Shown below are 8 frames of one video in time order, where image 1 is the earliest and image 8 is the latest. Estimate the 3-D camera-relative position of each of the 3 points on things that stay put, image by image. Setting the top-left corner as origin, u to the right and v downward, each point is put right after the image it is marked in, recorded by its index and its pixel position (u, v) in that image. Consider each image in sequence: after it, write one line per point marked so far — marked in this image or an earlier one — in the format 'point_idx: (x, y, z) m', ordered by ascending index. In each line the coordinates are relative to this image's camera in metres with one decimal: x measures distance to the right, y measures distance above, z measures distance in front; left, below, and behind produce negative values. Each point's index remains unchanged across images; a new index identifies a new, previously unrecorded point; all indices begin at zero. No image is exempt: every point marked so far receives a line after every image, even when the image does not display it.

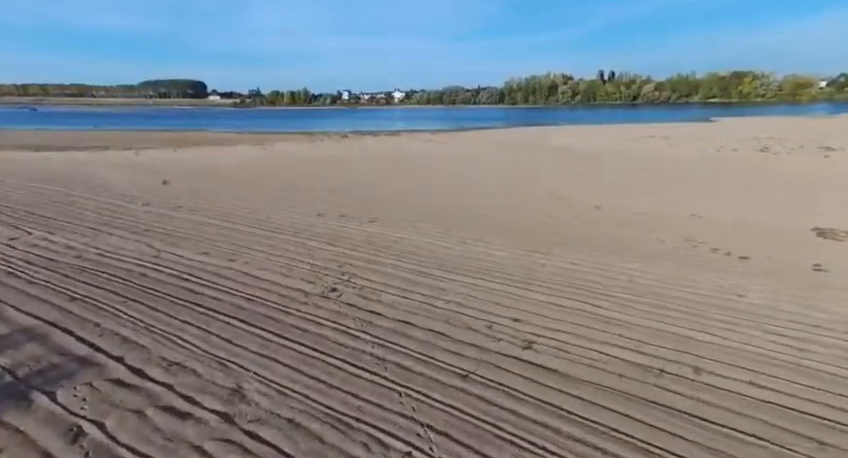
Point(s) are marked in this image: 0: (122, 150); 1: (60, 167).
0: (-7.5, +2.0, +13.3) m
1: (-6.8, +1.2, +9.9) m
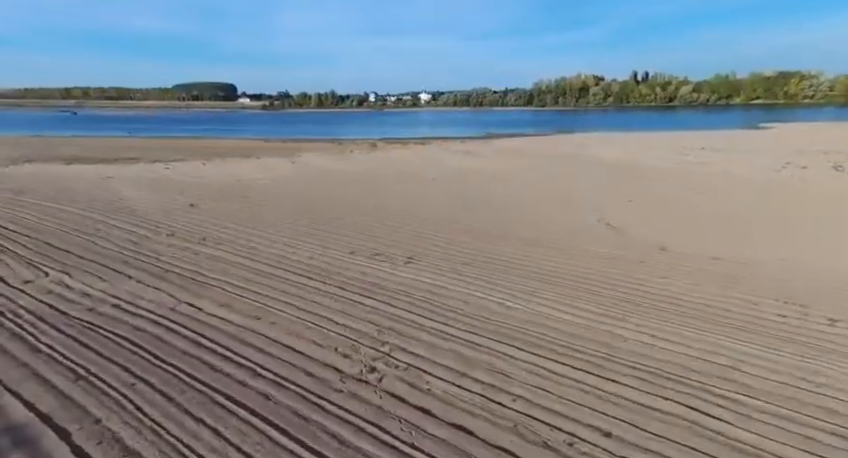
0: (-6.7, +1.7, +13.2) m
1: (-6.1, +0.9, +9.8) m
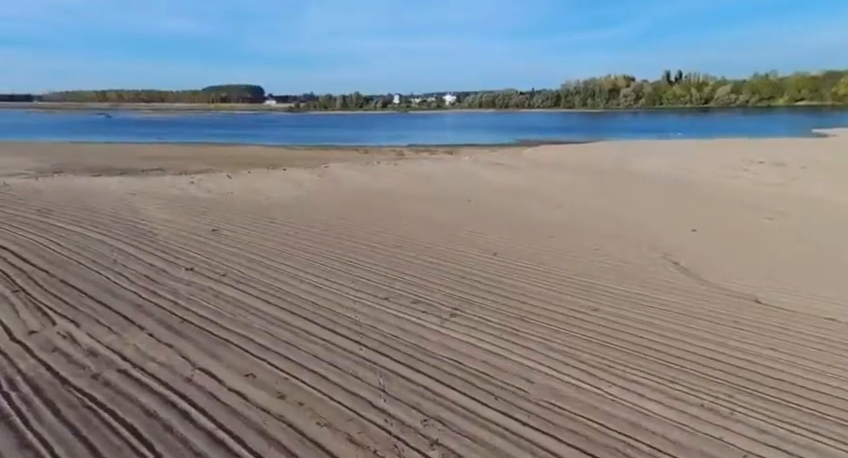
0: (-6.0, +1.3, +13.0) m
1: (-5.6, +0.5, +9.5) m
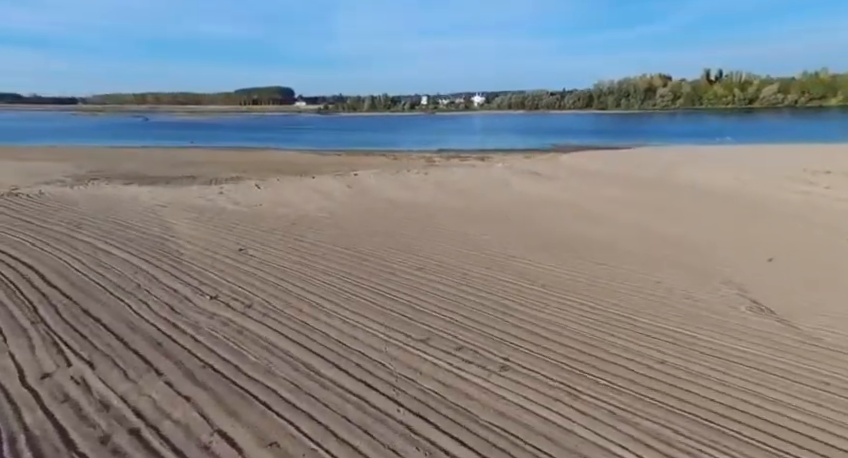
0: (-5.2, +1.1, +12.9) m
1: (-5.0, +0.3, +9.3) m
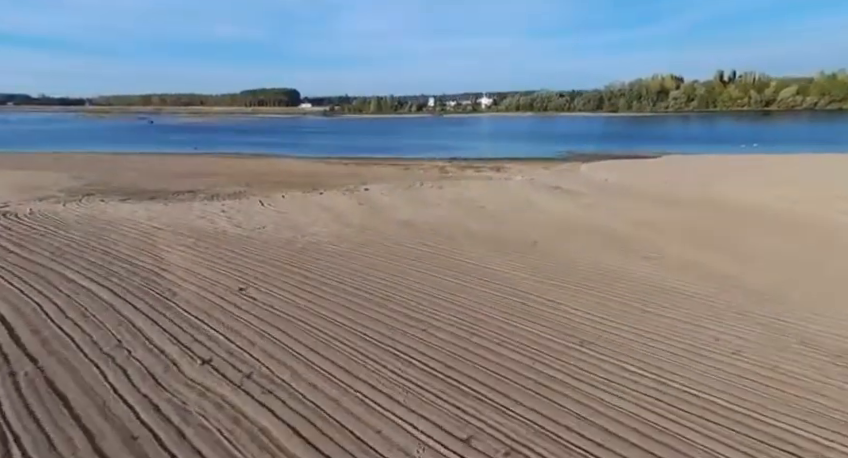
0: (-4.9, +0.7, +12.1) m
1: (-4.7, -0.1, +8.6) m
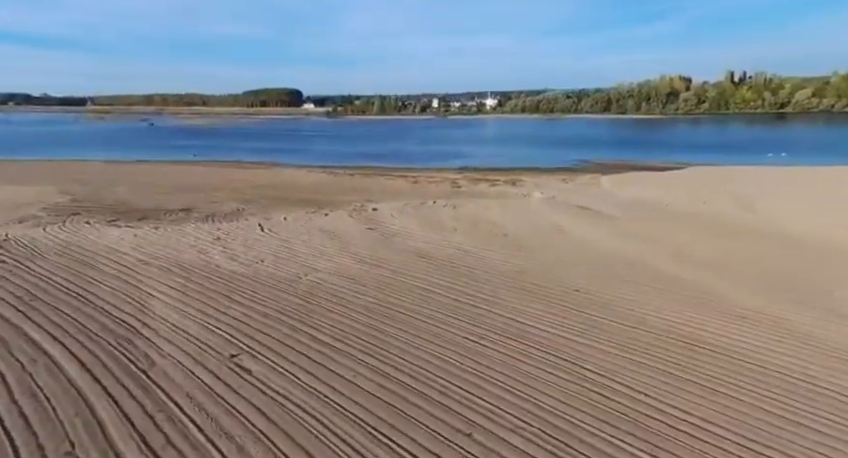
0: (-4.6, +0.2, +11.1) m
1: (-4.4, -0.6, +7.6) m
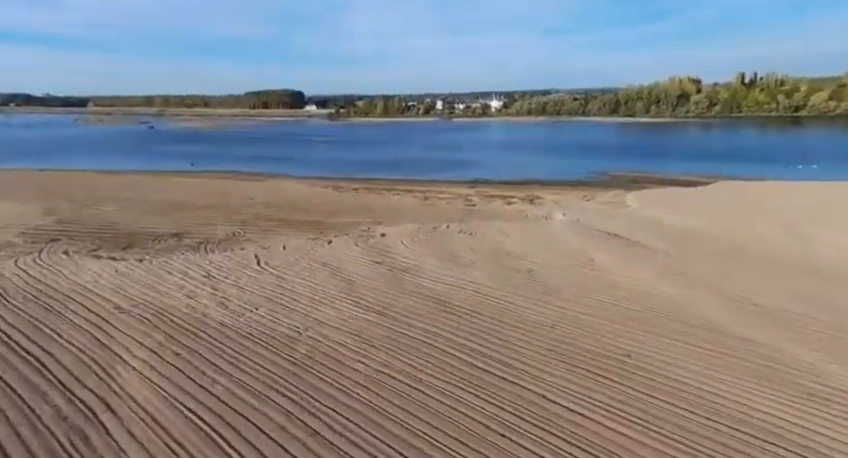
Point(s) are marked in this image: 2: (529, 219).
0: (-4.3, -0.4, +10.1) m
1: (-4.2, -1.1, +6.6) m
2: (+2.3, +0.3, +12.0) m
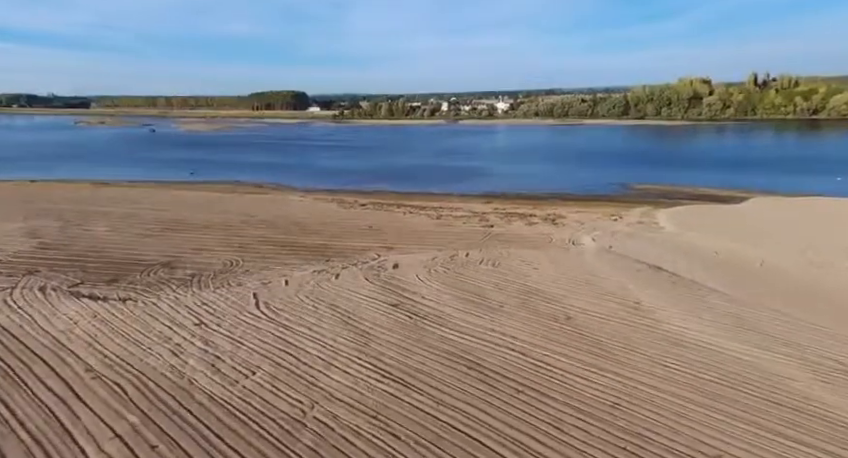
0: (-4.0, -0.9, +9.0) m
1: (-3.9, -1.7, +5.5) m
2: (+2.7, -0.3, +10.9) m
